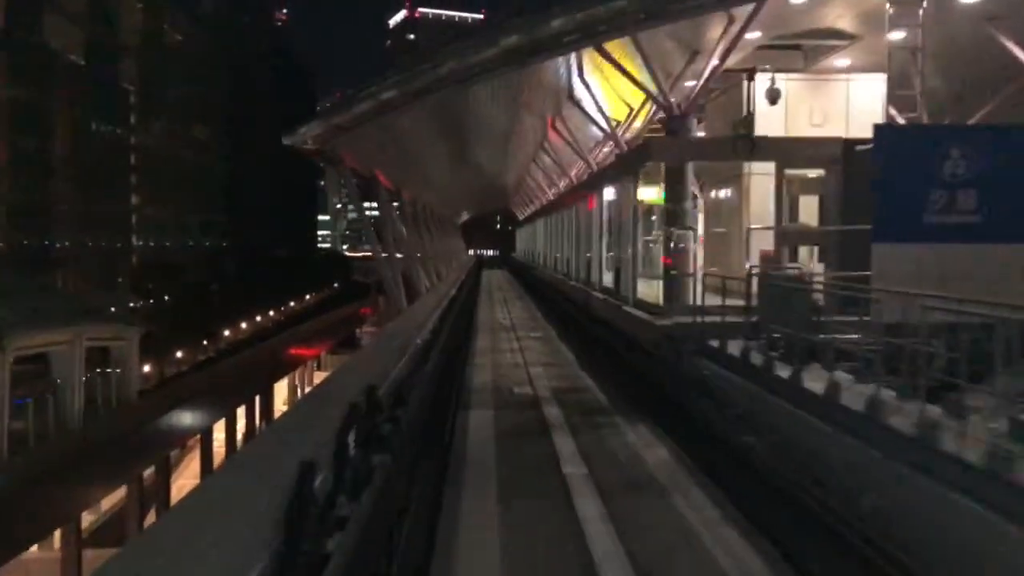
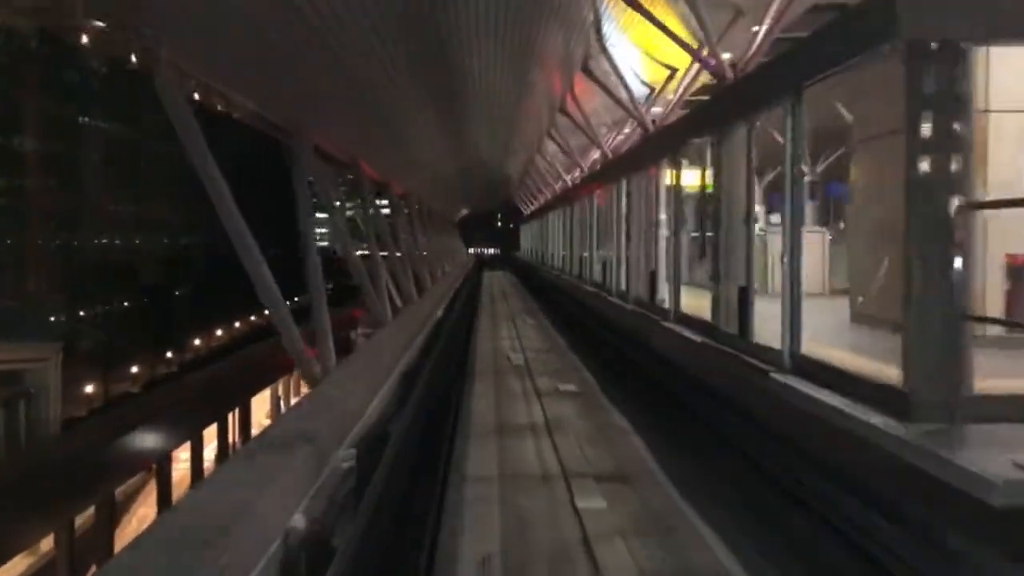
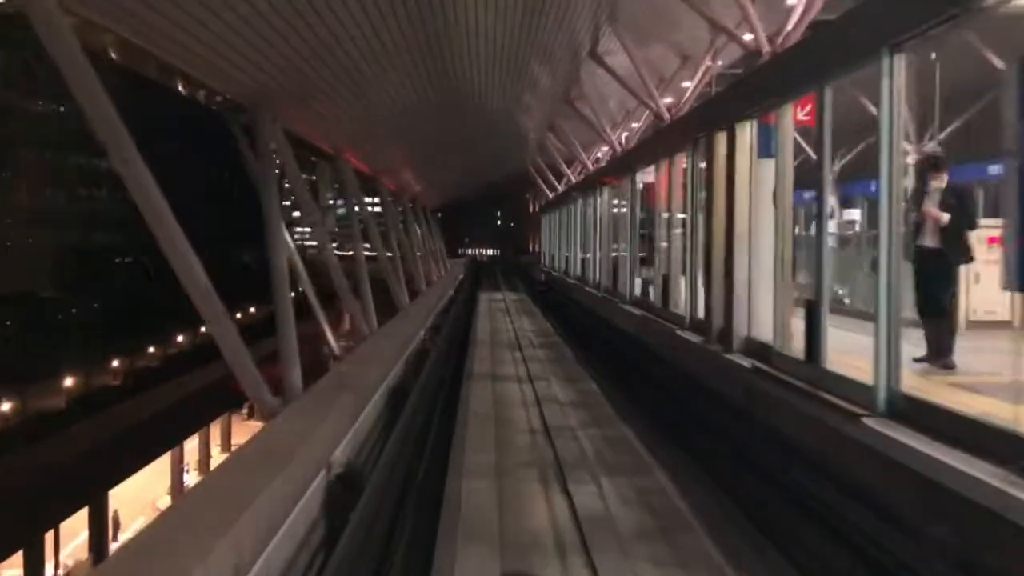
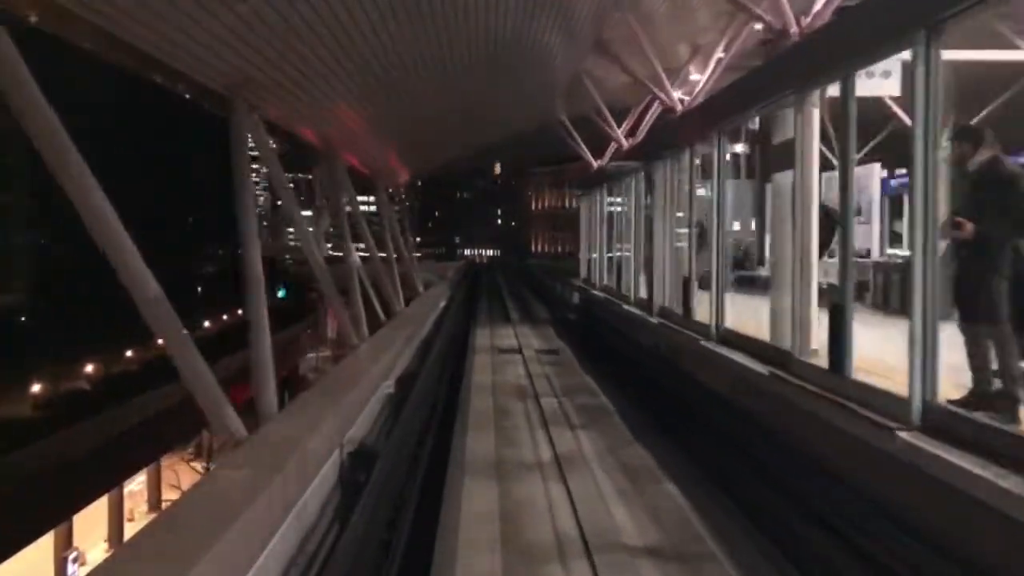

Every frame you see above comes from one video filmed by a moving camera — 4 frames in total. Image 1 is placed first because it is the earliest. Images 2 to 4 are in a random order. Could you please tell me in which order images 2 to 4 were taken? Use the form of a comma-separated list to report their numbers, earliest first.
2, 3, 4
